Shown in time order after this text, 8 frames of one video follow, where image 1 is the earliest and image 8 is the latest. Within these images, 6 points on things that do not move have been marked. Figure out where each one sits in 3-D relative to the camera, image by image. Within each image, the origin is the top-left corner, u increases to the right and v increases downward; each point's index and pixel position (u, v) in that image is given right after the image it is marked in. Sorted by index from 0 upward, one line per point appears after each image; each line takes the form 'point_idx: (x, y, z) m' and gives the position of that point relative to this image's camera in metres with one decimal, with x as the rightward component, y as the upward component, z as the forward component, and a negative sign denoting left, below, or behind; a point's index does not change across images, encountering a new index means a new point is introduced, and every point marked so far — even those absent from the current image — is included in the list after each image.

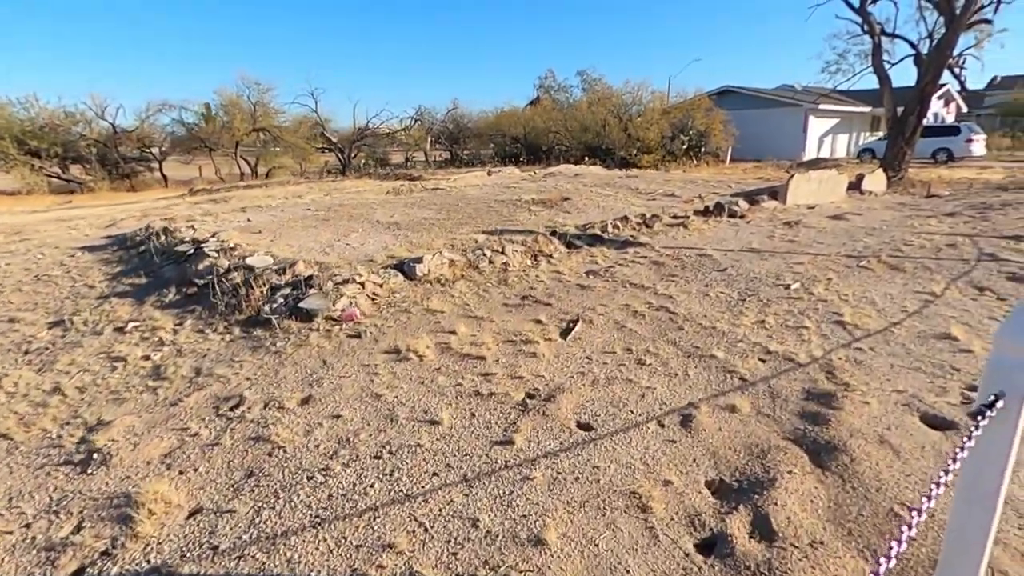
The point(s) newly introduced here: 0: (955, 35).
0: (+12.7, +7.2, +15.6) m
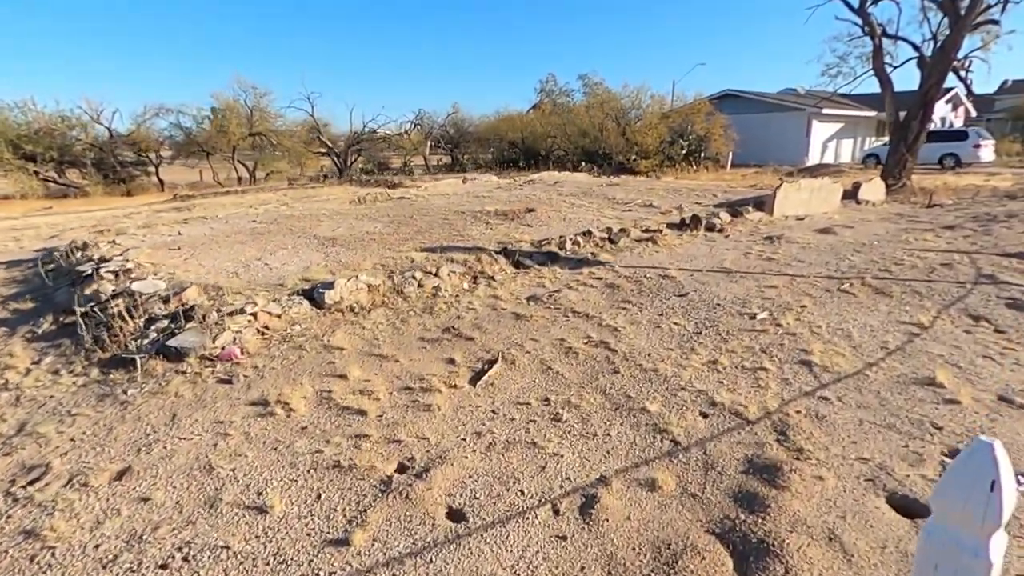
0: (+12.2, +6.8, +14.9) m
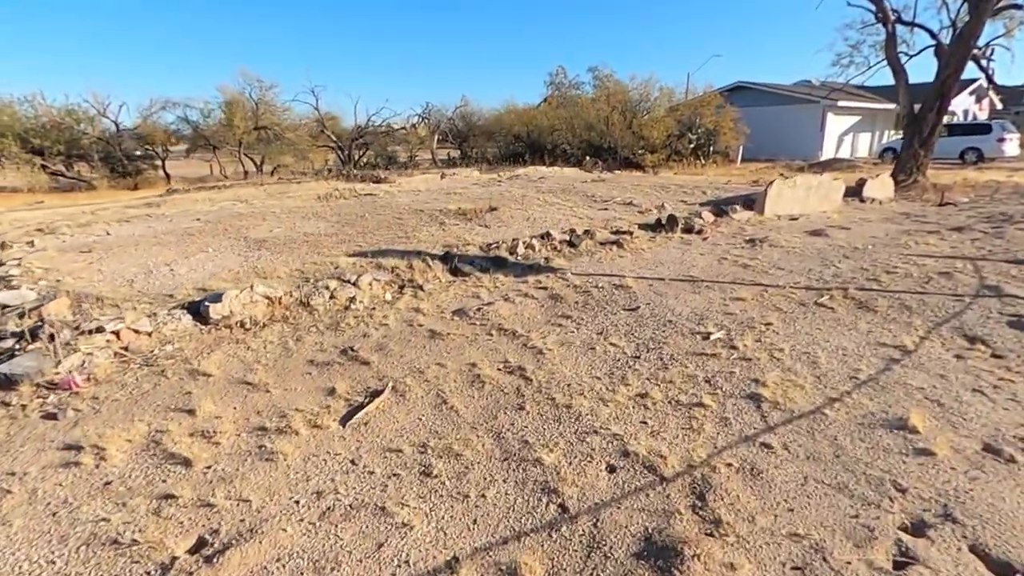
0: (+11.9, +6.7, +13.9) m
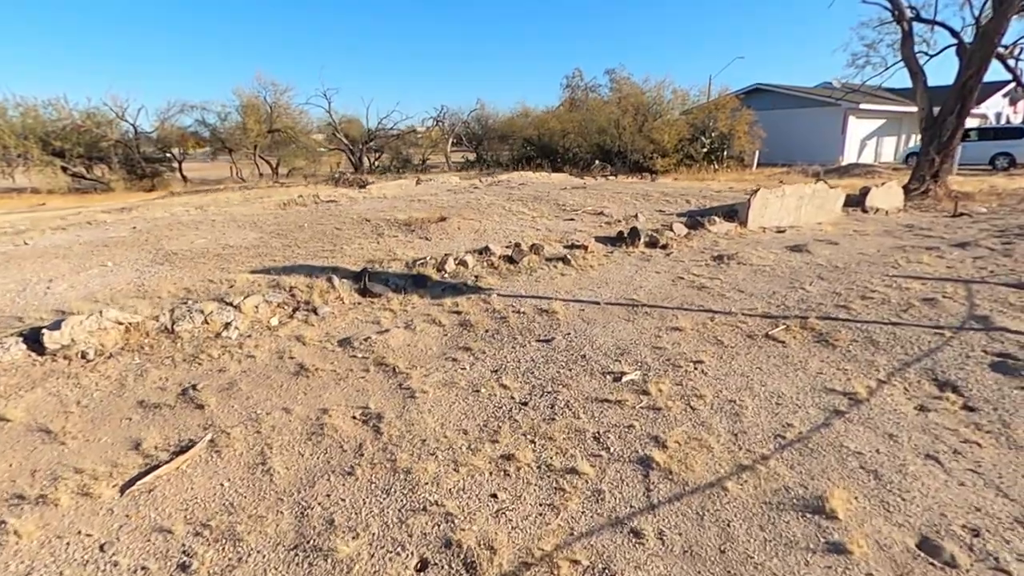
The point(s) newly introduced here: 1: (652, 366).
0: (+11.6, +6.3, +12.9) m
1: (+1.0, -0.5, +3.8) m
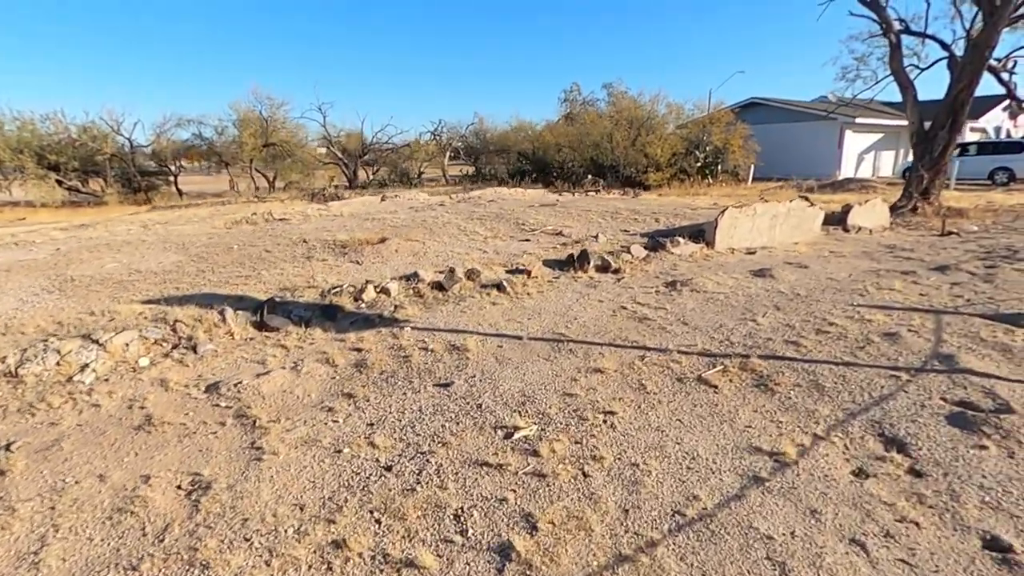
0: (+11.0, +5.8, +12.5) m
1: (+0.3, -0.8, +3.3) m
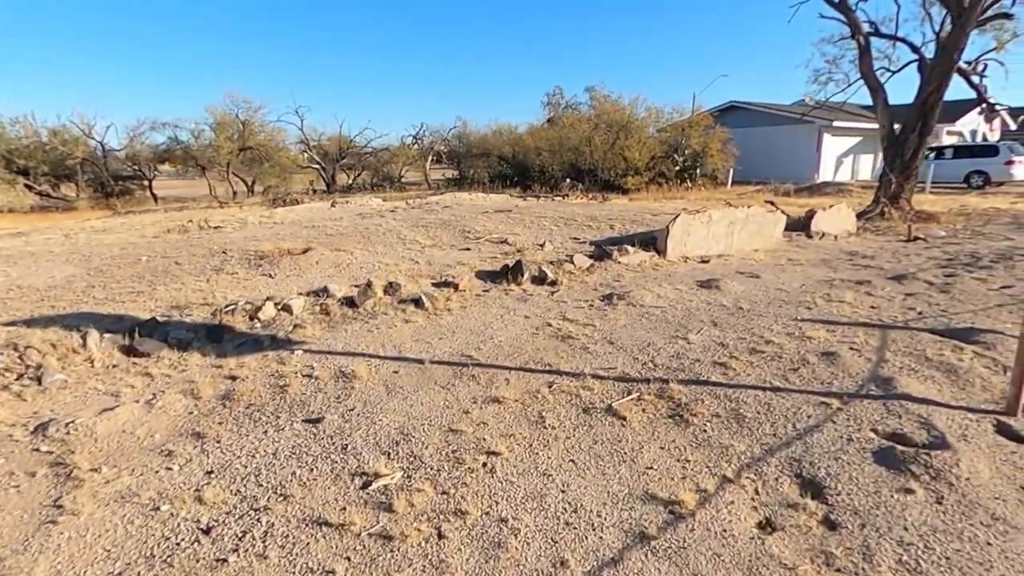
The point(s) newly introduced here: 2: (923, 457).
0: (+10.1, +5.7, +12.3) m
1: (-0.4, -0.9, +2.9) m
2: (+2.2, -0.9, +3.0) m
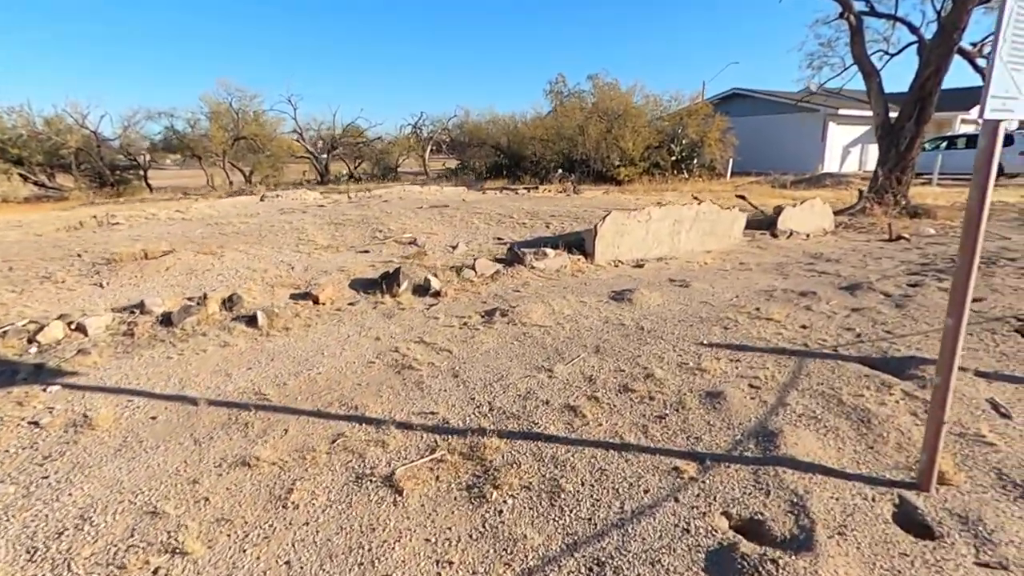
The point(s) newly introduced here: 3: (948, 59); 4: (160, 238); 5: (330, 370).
0: (+9.1, +5.6, +11.2) m
1: (-1.7, -1.1, +2.1) m
2: (+1.0, -1.1, +2.2) m
3: (+9.2, +4.9, +11.8) m
4: (-4.2, +0.6, +6.5) m
5: (-1.2, -0.5, +3.7) m
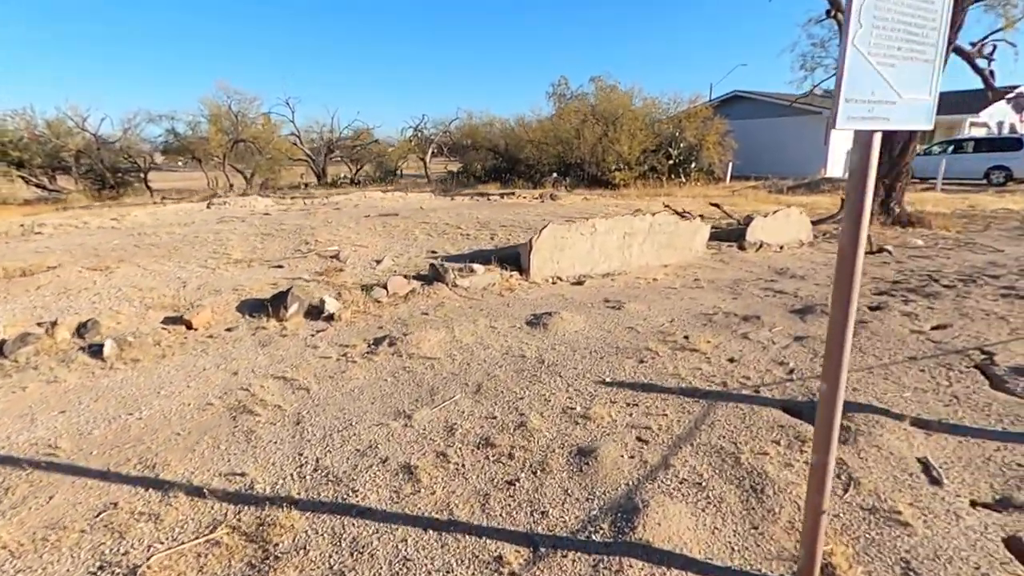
0: (+8.4, +5.4, +10.5) m
1: (-2.5, -1.2, +1.6) m
2: (+0.1, -1.3, +1.6) m
3: (+8.6, +4.6, +11.2) m
4: (-5.0, +0.4, +6.1) m
5: (-2.1, -0.7, +3.2) m
